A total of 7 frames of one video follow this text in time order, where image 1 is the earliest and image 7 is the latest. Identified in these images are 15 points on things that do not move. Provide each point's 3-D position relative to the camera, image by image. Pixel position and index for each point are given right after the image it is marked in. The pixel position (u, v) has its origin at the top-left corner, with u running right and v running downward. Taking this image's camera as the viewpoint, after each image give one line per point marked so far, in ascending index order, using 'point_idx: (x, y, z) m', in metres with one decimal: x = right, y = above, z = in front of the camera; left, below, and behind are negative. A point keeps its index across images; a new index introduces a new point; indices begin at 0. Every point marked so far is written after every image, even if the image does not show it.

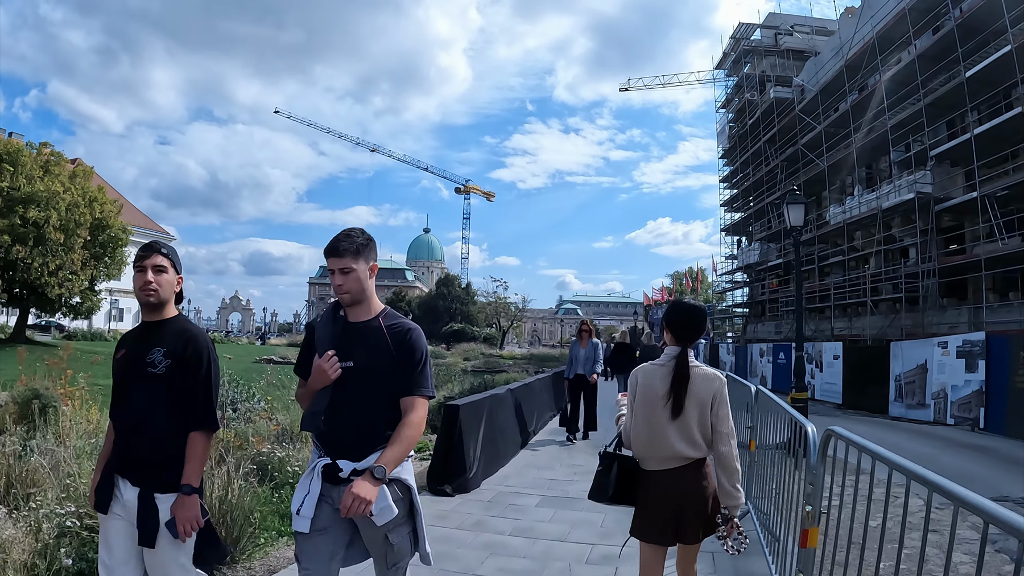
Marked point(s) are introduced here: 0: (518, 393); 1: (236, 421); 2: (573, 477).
0: (+0.1, -1.5, +8.7) m
1: (-4.1, -1.9, +9.3) m
2: (+0.6, -2.0, +6.7) m
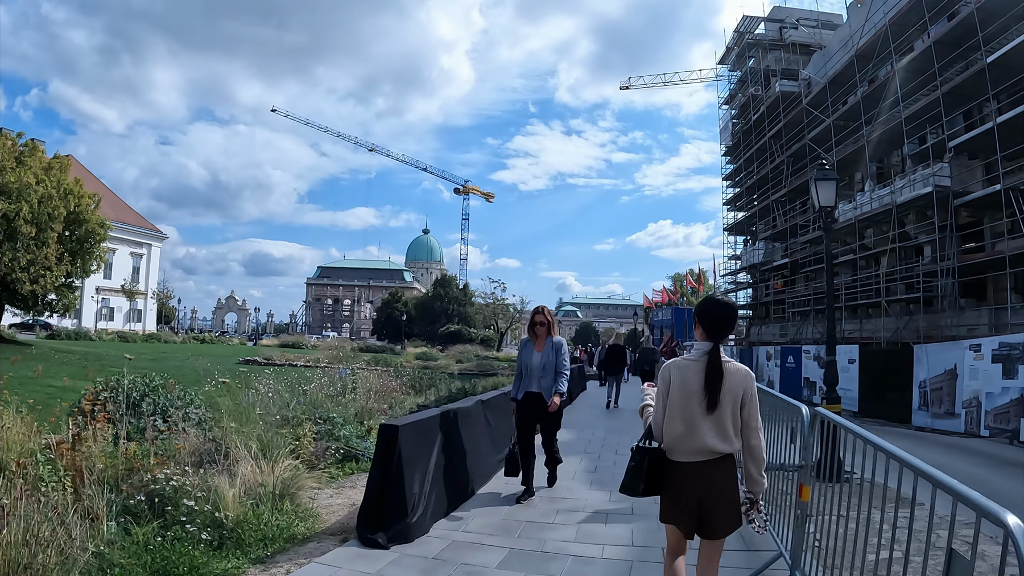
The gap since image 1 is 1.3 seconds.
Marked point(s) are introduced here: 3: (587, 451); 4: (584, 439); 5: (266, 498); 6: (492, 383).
0: (-0.2, -1.4, +7.3) m
1: (-4.4, -1.8, +7.9) m
2: (+0.3, -1.9, +5.3) m
3: (+0.9, -2.0, +8.0) m
4: (+1.0, -2.1, +8.9) m
5: (-2.2, -1.9, +5.7) m
6: (-0.5, -2.4, +16.7) m
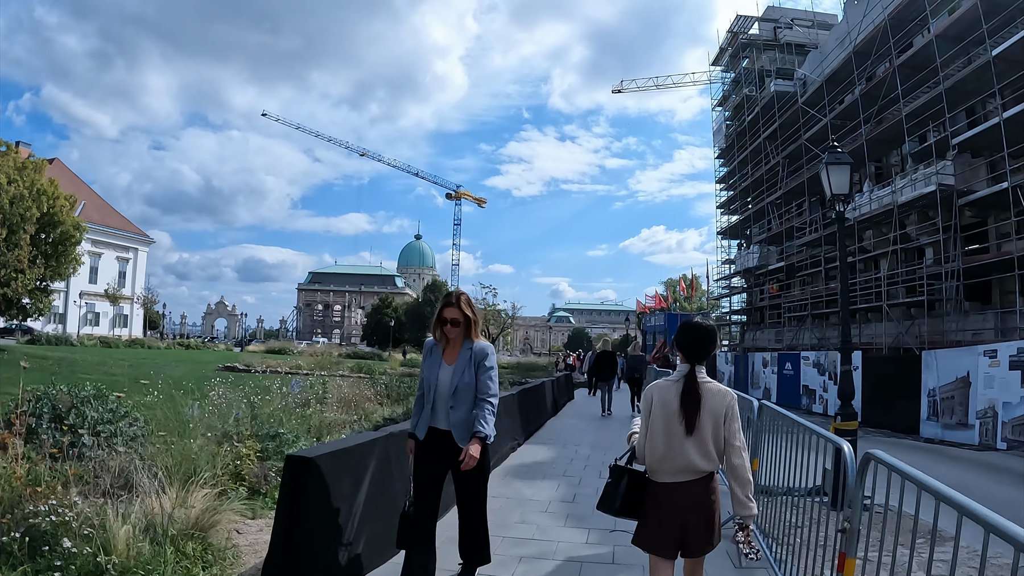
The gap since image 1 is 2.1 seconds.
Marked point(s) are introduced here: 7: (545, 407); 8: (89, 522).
0: (-0.5, -1.4, +6.3) m
1: (-4.7, -1.8, +6.8) m
2: (0.0, -1.8, +4.3) m
3: (+0.6, -2.0, +7.0) m
4: (+0.6, -2.1, +7.9) m
5: (-2.5, -1.8, +4.7) m
6: (-0.9, -2.5, +15.6) m
7: (+0.6, -2.2, +11.9) m
8: (-3.1, -1.7, +4.8) m
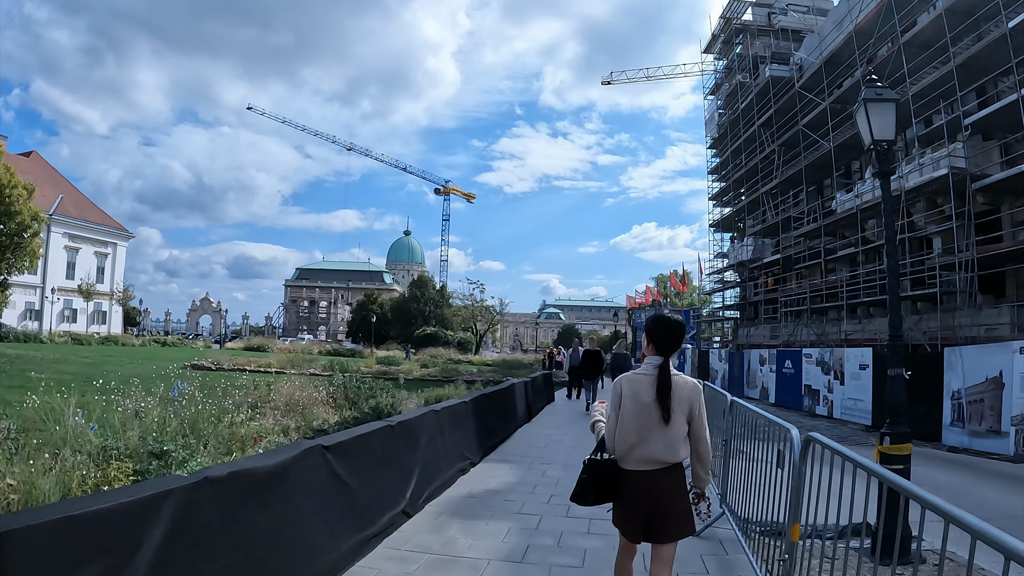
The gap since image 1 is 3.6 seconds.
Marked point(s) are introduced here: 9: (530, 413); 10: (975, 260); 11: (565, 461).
0: (-1.0, -1.2, +4.6) m
1: (-5.2, -1.6, +5.1) m
2: (-0.4, -1.7, +2.6) m
3: (+0.1, -1.8, +5.3) m
4: (+0.1, -1.9, +6.3) m
5: (-3.0, -1.6, +3.0) m
6: (-1.5, -2.2, +13.9) m
7: (0.0, -2.0, +10.2) m
8: (-3.6, -1.6, +3.1) m
9: (+0.3, -2.3, +11.7) m
10: (+13.9, +0.8, +19.4) m
11: (+0.6, -2.1, +7.8) m
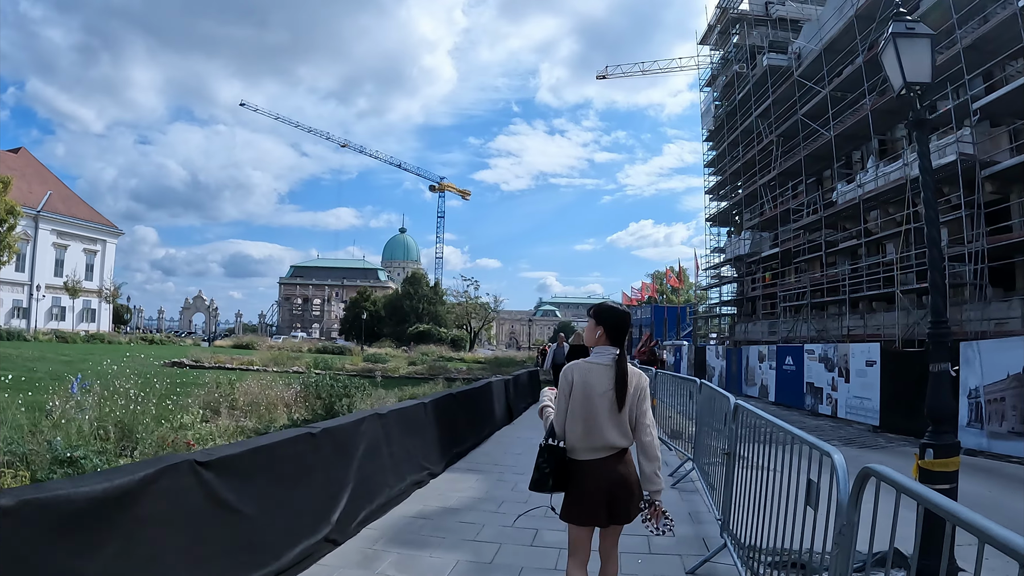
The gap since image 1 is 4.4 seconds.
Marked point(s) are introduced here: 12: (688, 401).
0: (-1.3, -1.0, +3.6) m
1: (-5.5, -1.5, +4.1) m
2: (-0.7, -1.5, +1.7) m
3: (-0.2, -1.7, +4.4) m
4: (-0.2, -1.8, +5.3) m
5: (-3.3, -1.5, +2.0) m
6: (-1.9, -2.1, +13.0) m
7: (-0.3, -1.8, +9.3) m
8: (-3.9, -1.4, +2.1) m
9: (0.0, -2.1, +10.8) m
10: (+13.5, +1.0, +18.6) m
11: (+0.3, -1.9, +6.9) m
12: (+2.3, -1.5, +8.3) m
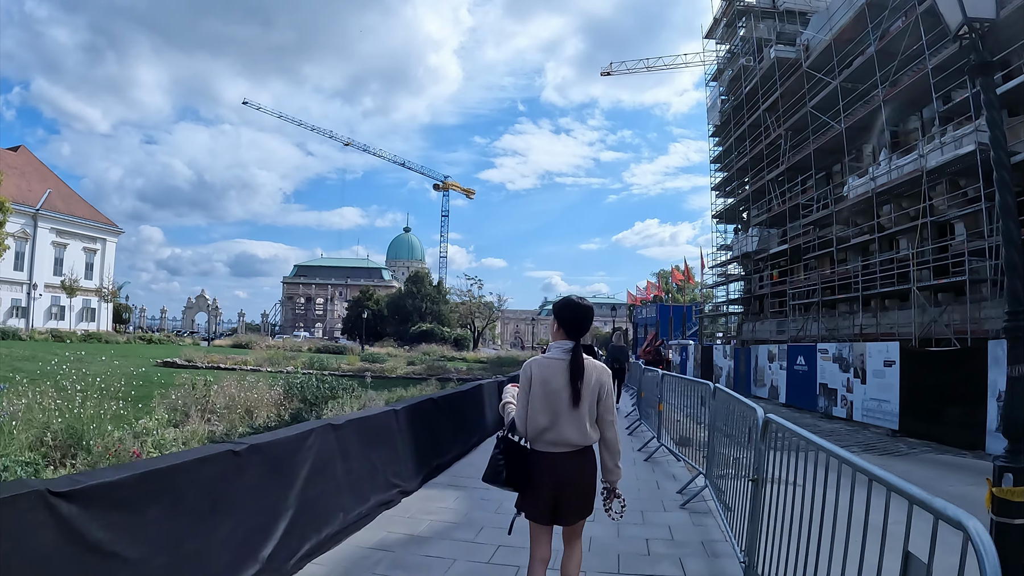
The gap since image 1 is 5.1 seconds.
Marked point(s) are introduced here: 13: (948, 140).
0: (-1.5, -0.9, +2.9) m
1: (-5.6, -1.4, +3.4) m
2: (-0.9, -1.4, +0.9) m
3: (-0.3, -1.6, +3.6) m
4: (-0.3, -1.7, +4.5) m
5: (-3.4, -1.4, +1.3) m
6: (-2.0, -2.0, +12.2) m
7: (-0.4, -1.7, +8.5) m
8: (-4.0, -1.3, +1.4) m
9: (-0.1, -2.0, +10.0) m
10: (+13.4, +1.1, +17.7) m
11: (+0.2, -1.9, +6.1) m
12: (+2.2, -1.4, +7.5) m
13: (+13.0, +4.4, +19.3) m
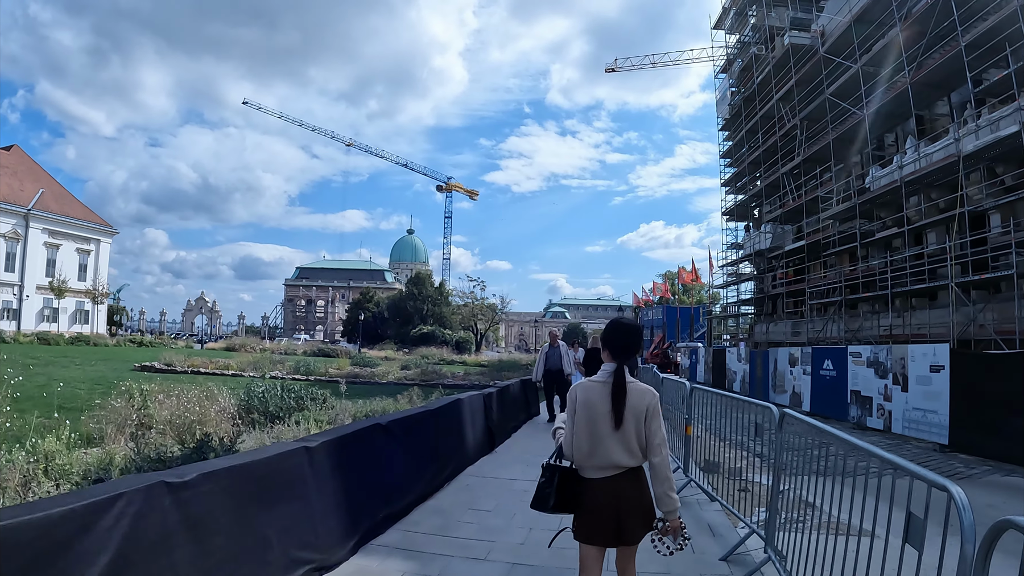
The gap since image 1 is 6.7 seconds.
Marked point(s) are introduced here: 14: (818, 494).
0: (-1.6, -0.8, +1.2) m
1: (-5.8, -1.3, +1.7) m
2: (-1.1, -1.3, -0.7) m
3: (-0.5, -1.5, +2.0) m
4: (-0.5, -1.6, +2.9) m
5: (-3.6, -1.3, -0.3) m
6: (-2.1, -1.9, +10.6) m
7: (-0.5, -1.6, +6.9) m
8: (-4.2, -1.2, -0.2) m
9: (-0.3, -1.9, +8.3) m
10: (+13.3, +1.2, +16.0) m
11: (0.0, -1.7, +4.5) m
12: (+2.0, -1.3, +5.9) m
13: (+13.0, +4.5, +17.6) m
14: (+1.8, -1.2, +4.1) m
